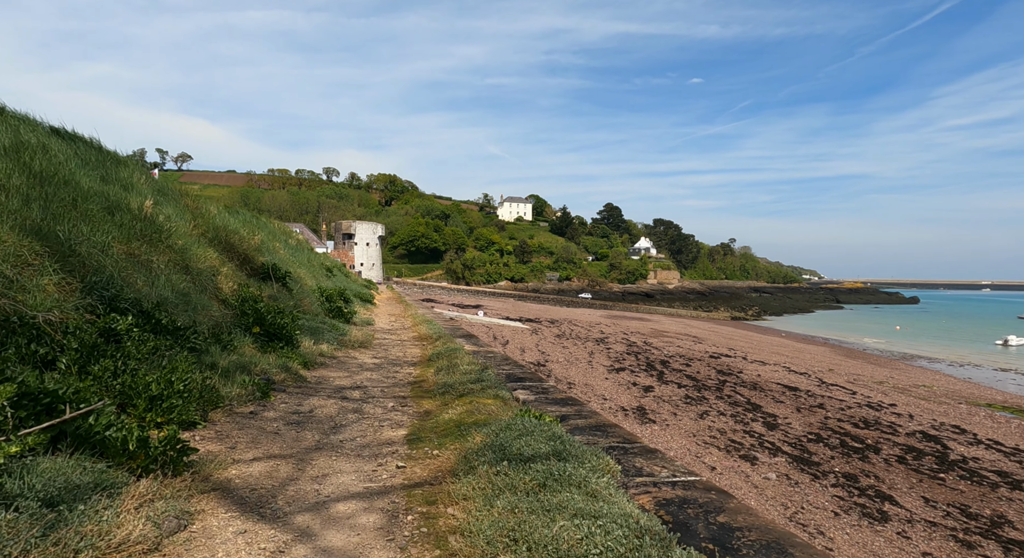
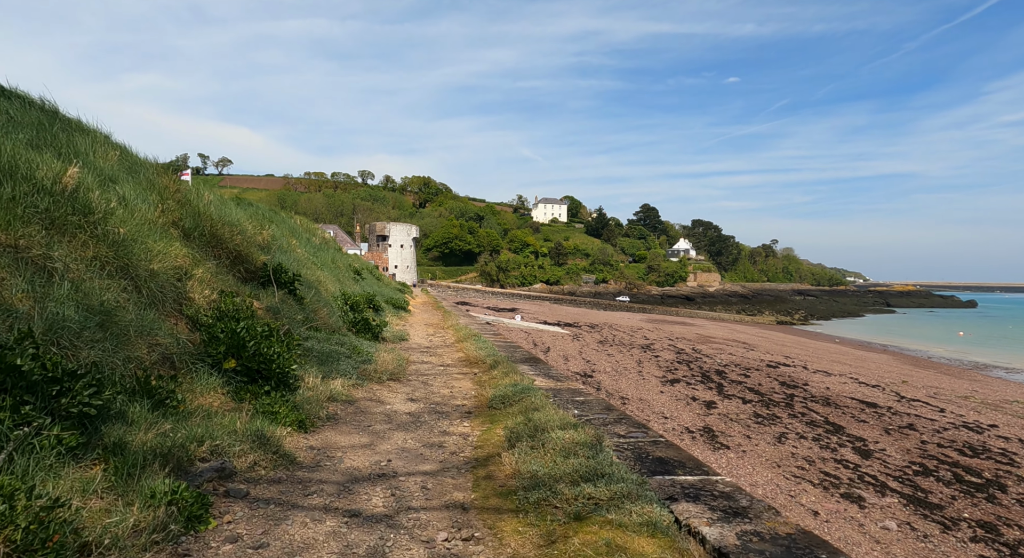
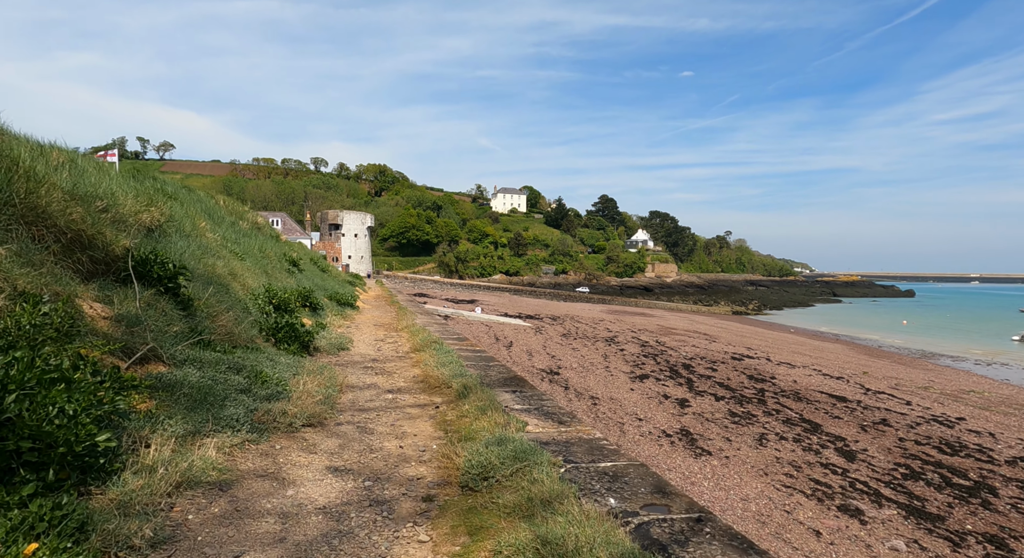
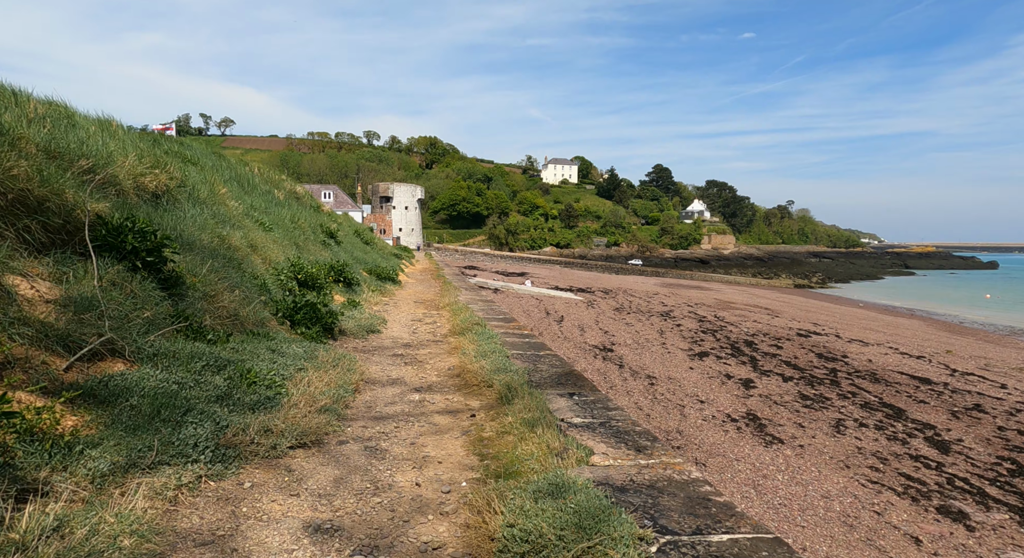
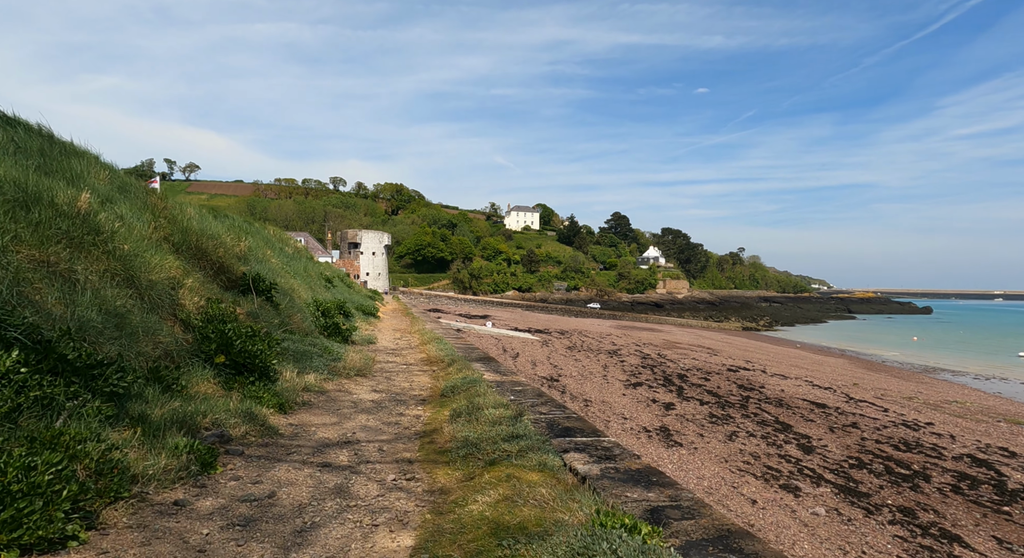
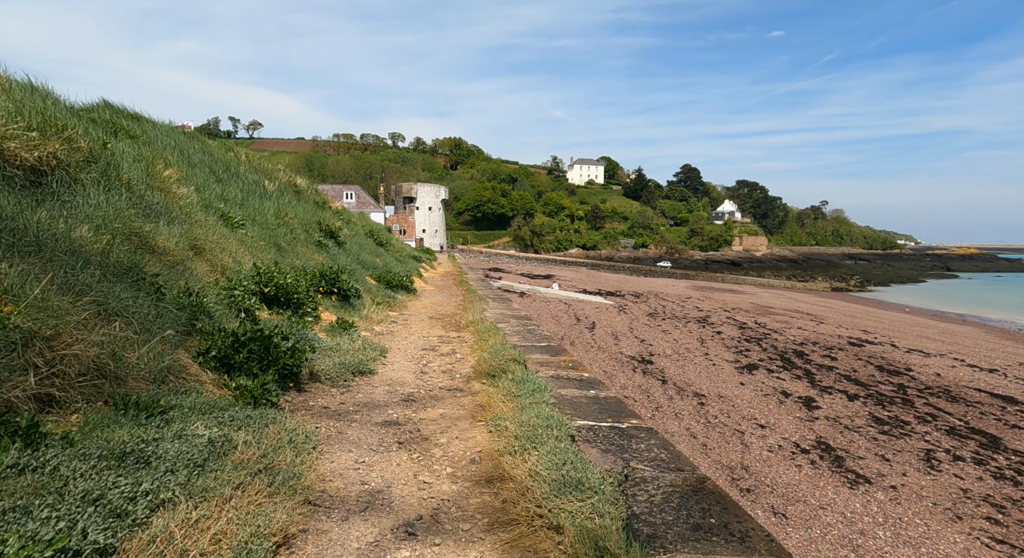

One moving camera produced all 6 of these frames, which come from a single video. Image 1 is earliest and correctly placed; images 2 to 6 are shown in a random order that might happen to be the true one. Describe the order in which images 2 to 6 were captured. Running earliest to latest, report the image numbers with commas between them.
5, 2, 3, 4, 6
